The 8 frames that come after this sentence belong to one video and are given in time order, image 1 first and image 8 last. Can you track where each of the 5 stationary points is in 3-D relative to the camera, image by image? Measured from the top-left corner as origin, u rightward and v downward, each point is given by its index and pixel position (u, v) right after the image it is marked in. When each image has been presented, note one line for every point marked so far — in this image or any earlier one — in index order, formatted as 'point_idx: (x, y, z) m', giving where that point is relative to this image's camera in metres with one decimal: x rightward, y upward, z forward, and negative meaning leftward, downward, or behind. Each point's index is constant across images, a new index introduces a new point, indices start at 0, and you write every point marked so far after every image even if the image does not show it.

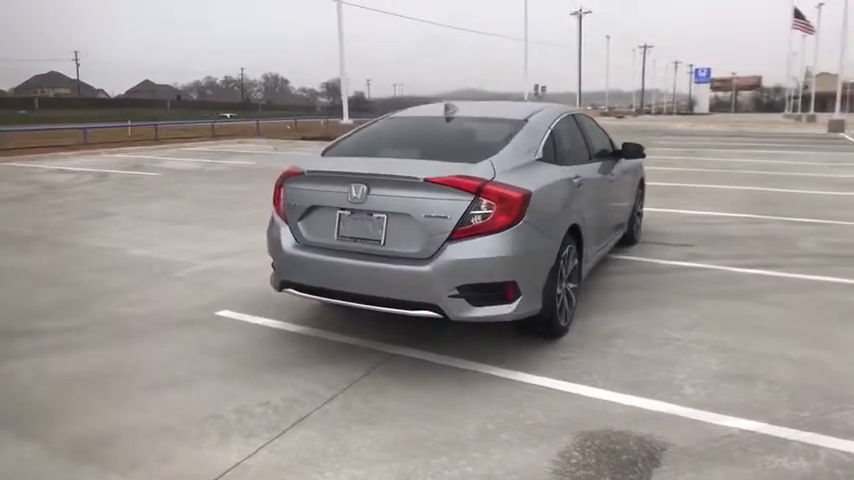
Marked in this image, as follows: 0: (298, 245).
0: (-0.9, 0.0, +4.4) m
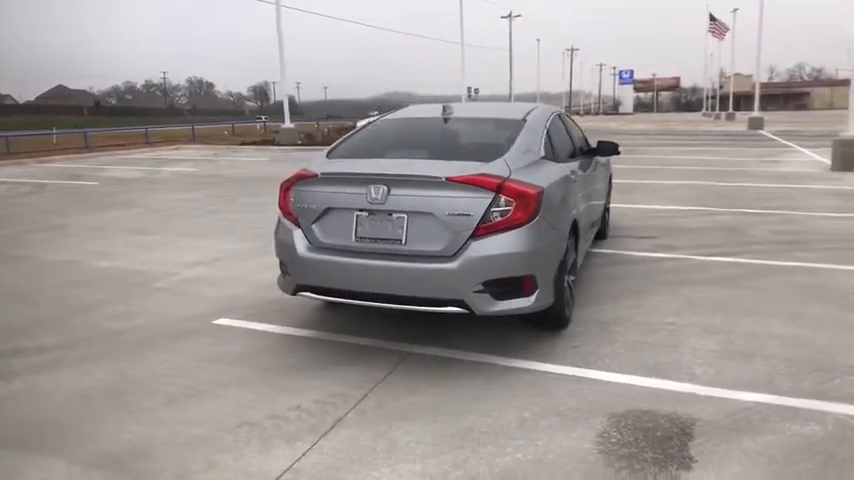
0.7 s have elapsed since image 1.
0: (-0.8, 0.0, +4.4) m
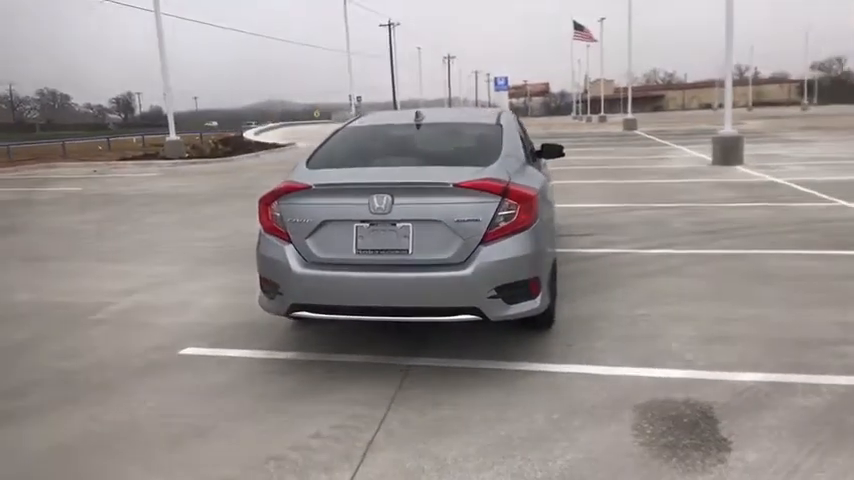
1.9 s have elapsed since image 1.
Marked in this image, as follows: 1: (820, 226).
0: (-0.8, -0.2, +4.2) m
1: (+5.1, +0.2, +8.1) m
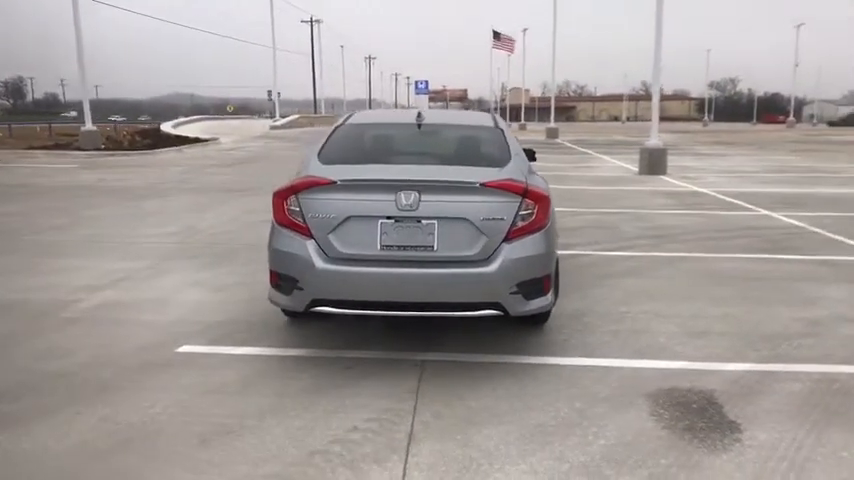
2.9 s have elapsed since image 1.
0: (-0.6, -0.1, +4.2) m
1: (+4.6, +0.1, +8.9) m
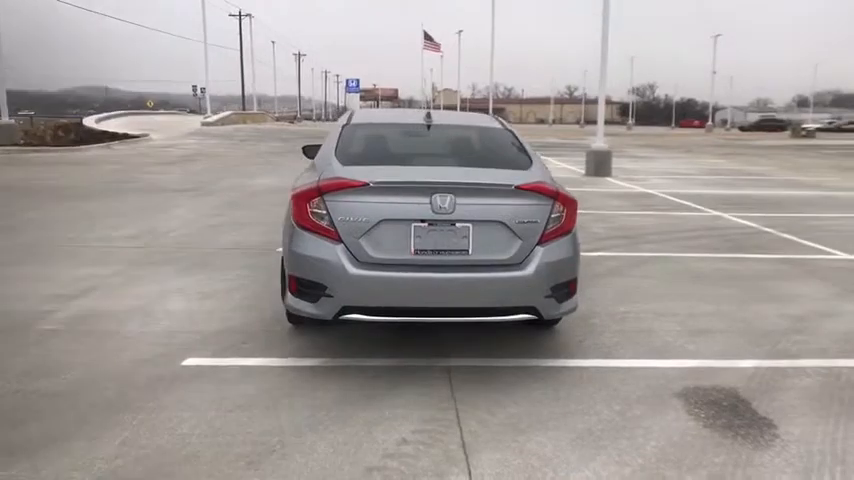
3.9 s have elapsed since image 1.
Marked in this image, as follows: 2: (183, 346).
0: (-0.4, -0.1, +4.0) m
1: (+4.2, +0.1, +9.3) m
2: (-1.8, -0.8, +4.7) m
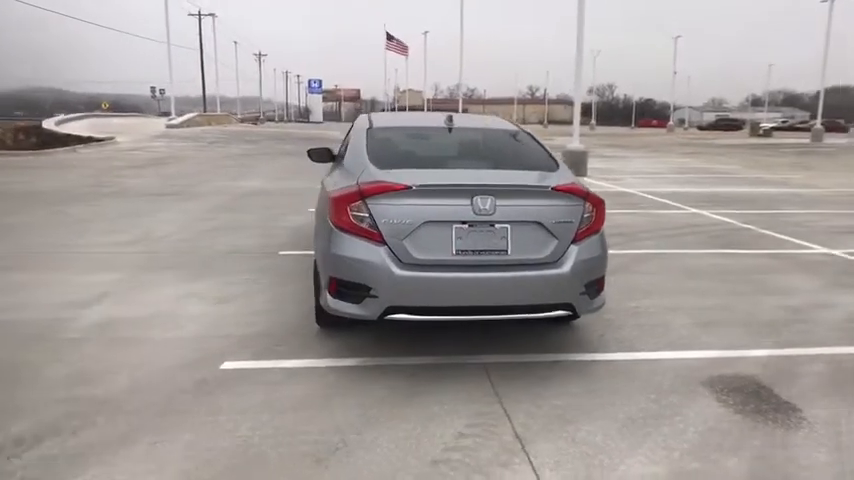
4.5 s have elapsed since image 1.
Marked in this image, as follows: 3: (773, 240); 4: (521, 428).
0: (-0.1, -0.2, +4.1) m
1: (+4.2, +0.2, +9.7) m
2: (-1.6, -0.8, +4.7) m
3: (+5.0, 0.0, +9.1) m
4: (+0.6, -1.1, +3.7) m
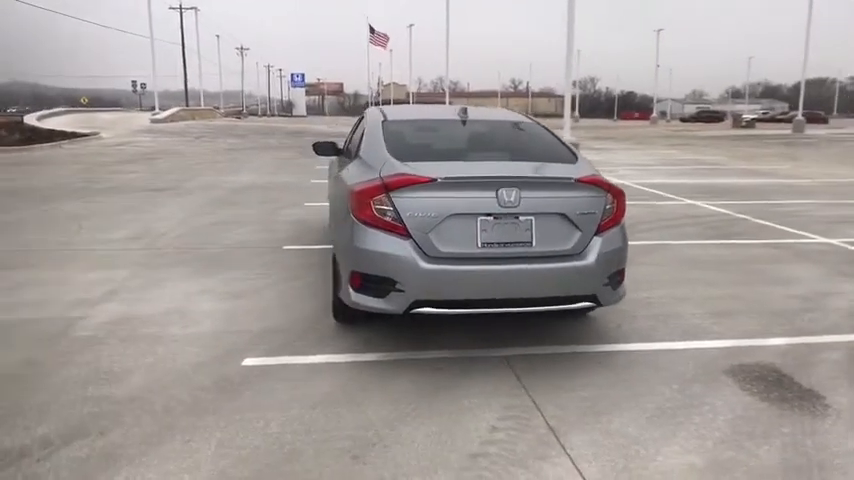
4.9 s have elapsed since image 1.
0: (0.0, -0.1, +4.1) m
1: (+4.2, +0.3, +9.8) m
2: (-1.4, -0.8, +4.6) m
3: (+5.0, +0.1, +9.2) m
4: (+0.7, -1.1, +3.7) m
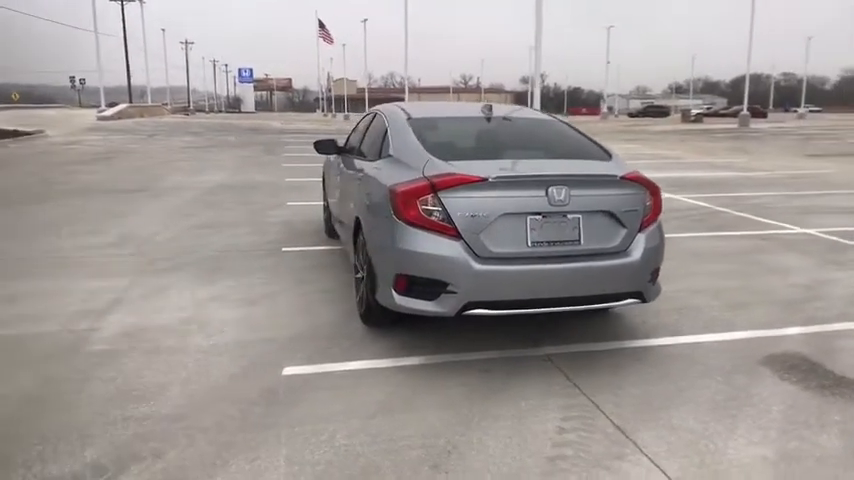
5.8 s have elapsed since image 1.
0: (+0.4, -0.1, +4.0) m
1: (+4.0, +0.4, +10.1) m
2: (-1.1, -0.8, +4.5) m
3: (+4.9, +0.3, +9.5) m
4: (+1.1, -1.0, +3.7) m
